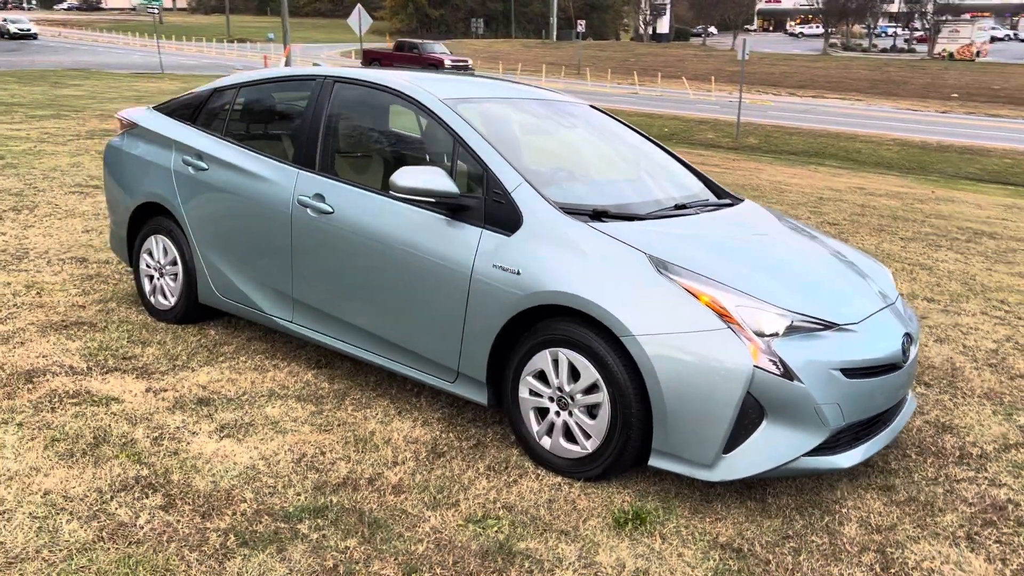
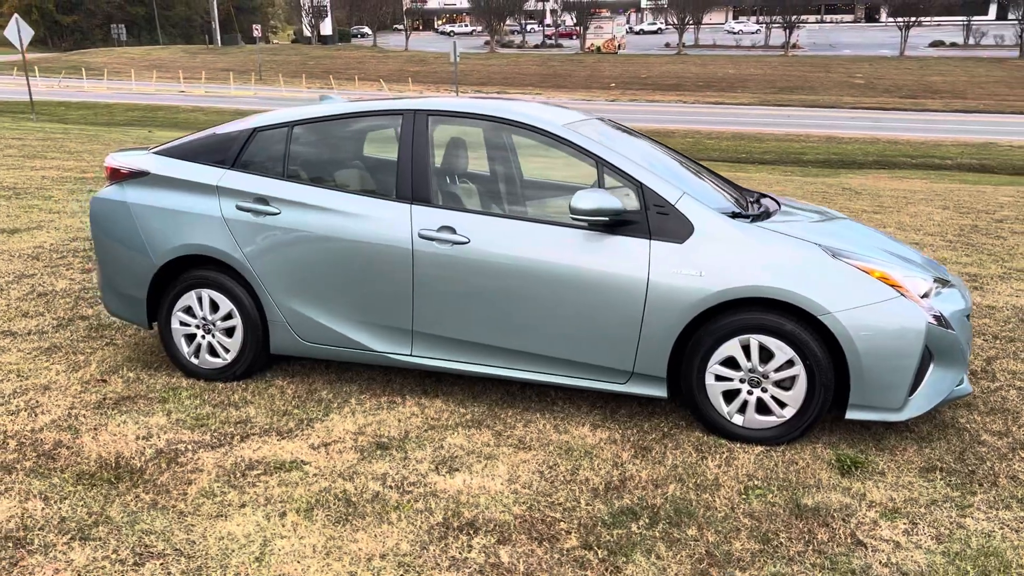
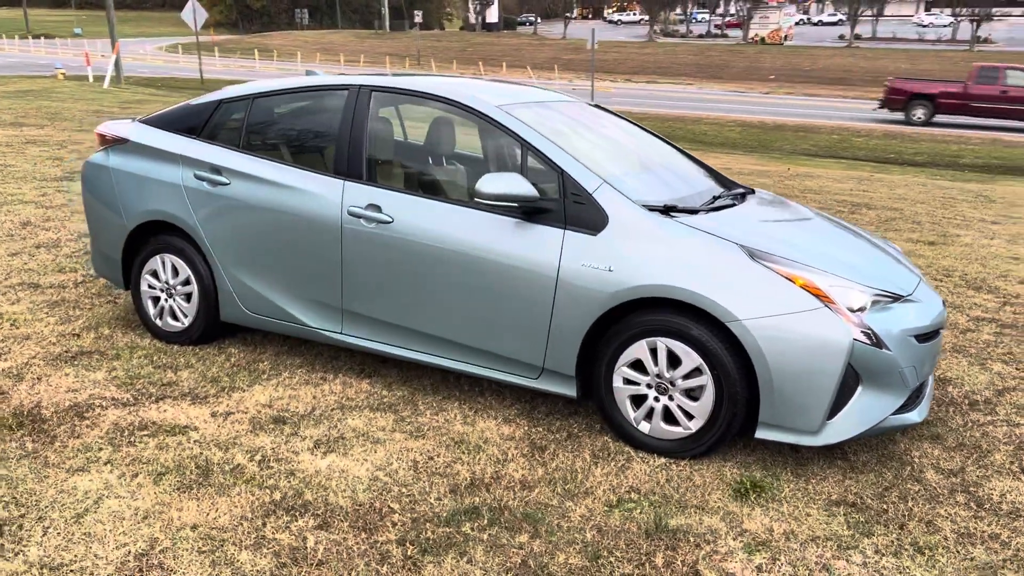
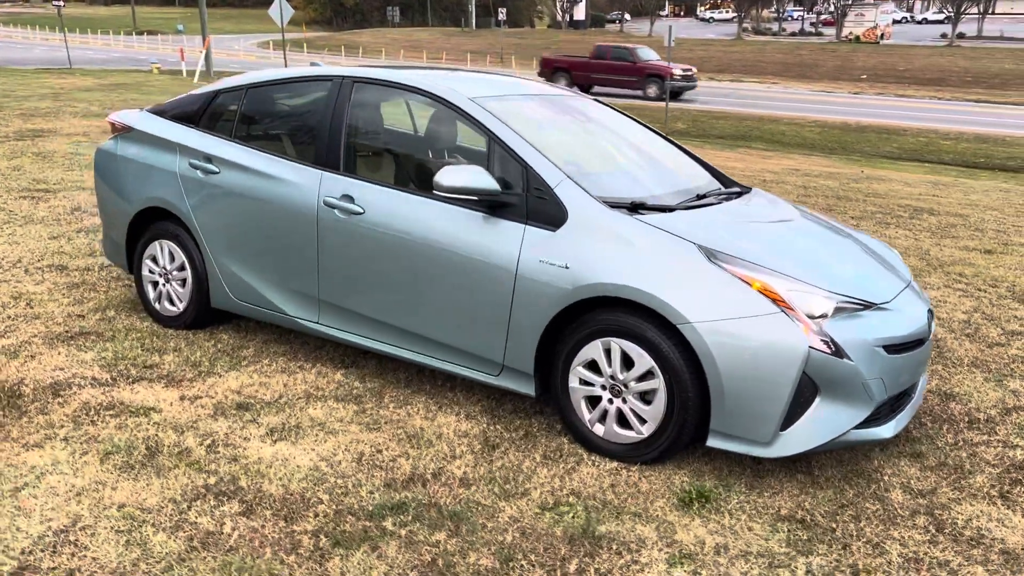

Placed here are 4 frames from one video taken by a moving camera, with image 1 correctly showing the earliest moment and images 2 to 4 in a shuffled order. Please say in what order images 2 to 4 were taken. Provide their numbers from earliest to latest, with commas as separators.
4, 3, 2
